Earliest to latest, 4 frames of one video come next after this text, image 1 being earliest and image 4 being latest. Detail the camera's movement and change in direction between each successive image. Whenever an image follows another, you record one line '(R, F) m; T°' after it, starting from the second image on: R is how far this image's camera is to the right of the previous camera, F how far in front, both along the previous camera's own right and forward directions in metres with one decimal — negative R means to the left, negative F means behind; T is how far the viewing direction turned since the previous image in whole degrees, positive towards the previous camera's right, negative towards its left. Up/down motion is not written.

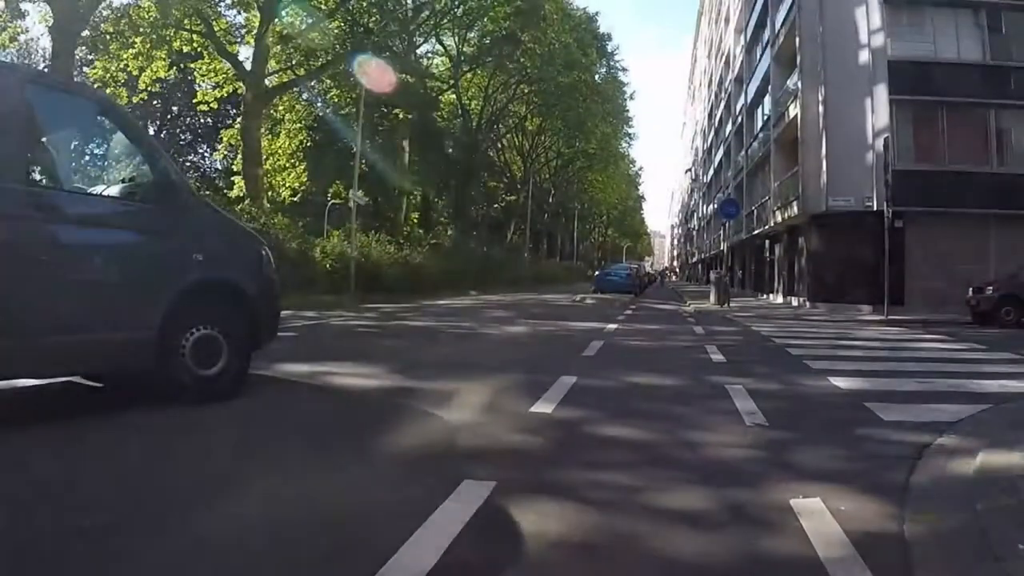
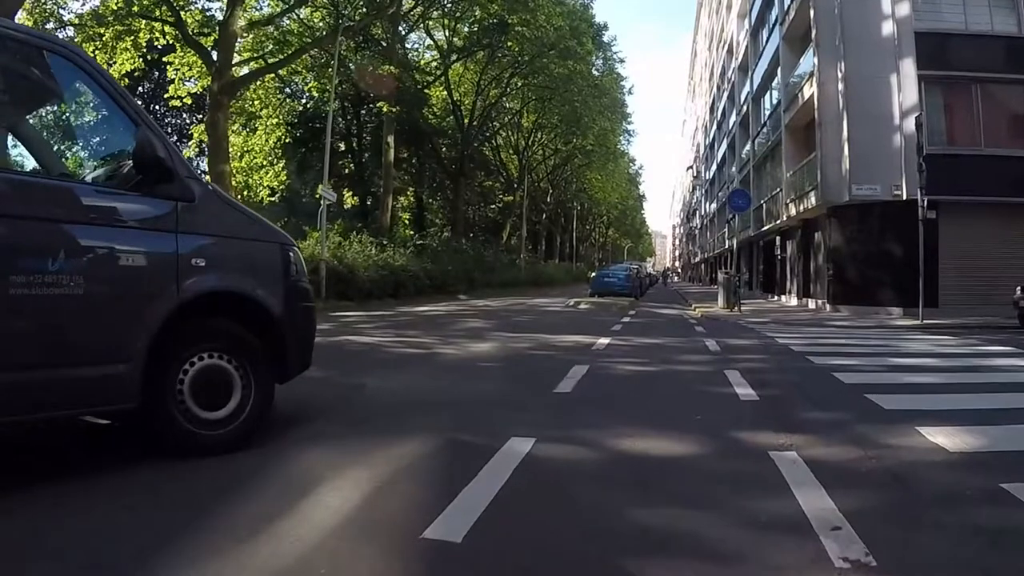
(+0.6, +3.2) m; 0°
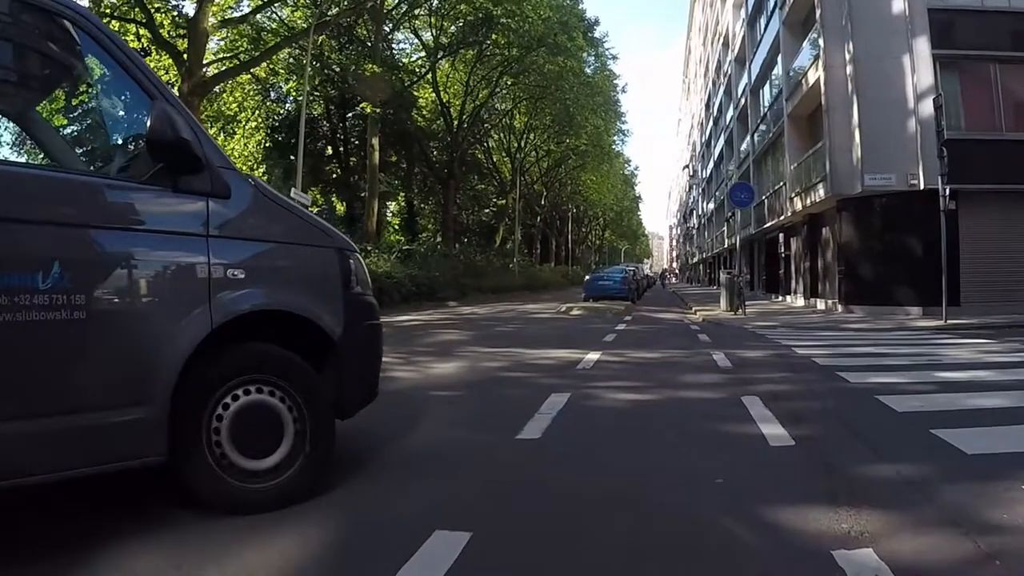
(+0.4, +2.0) m; 0°
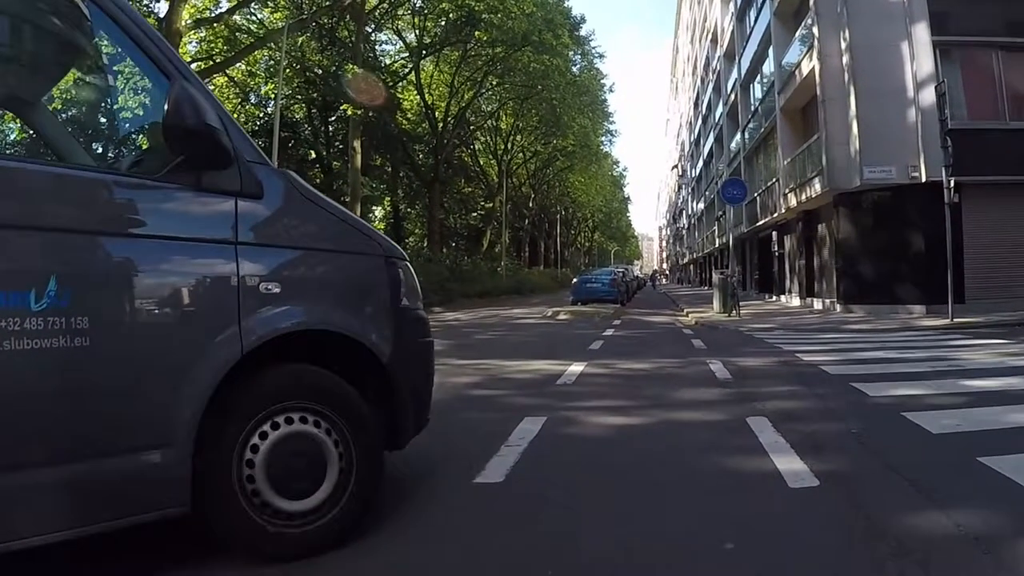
(+0.2, +1.1) m; +1°
